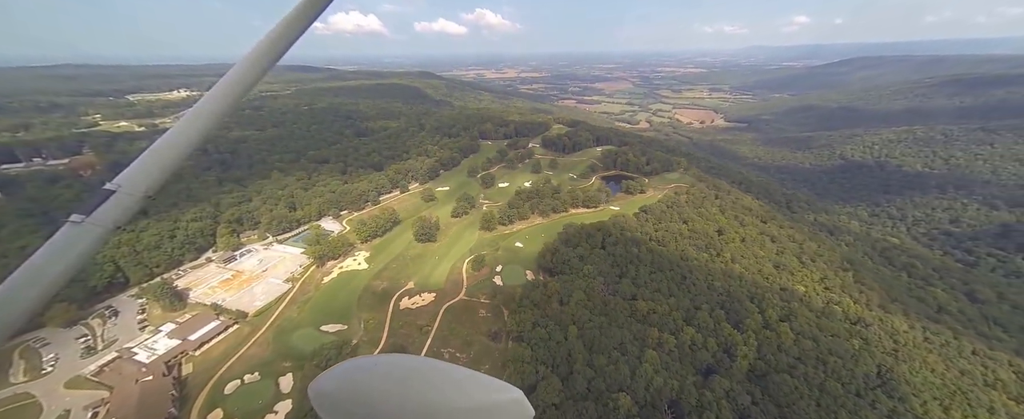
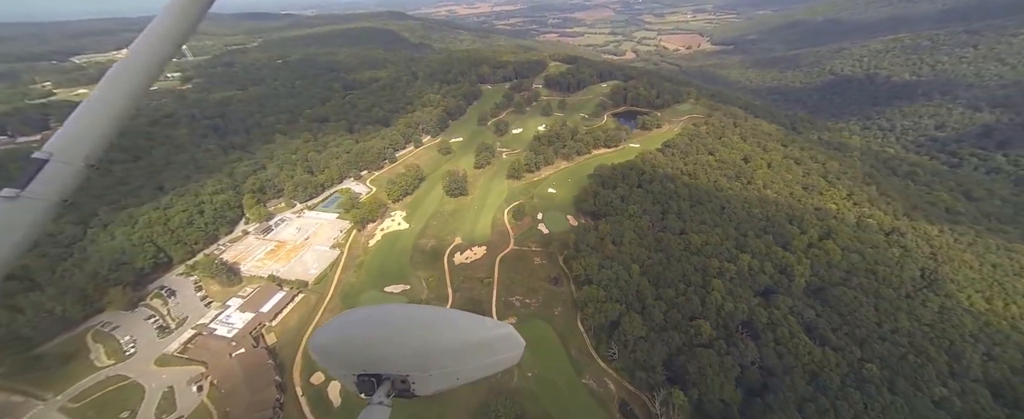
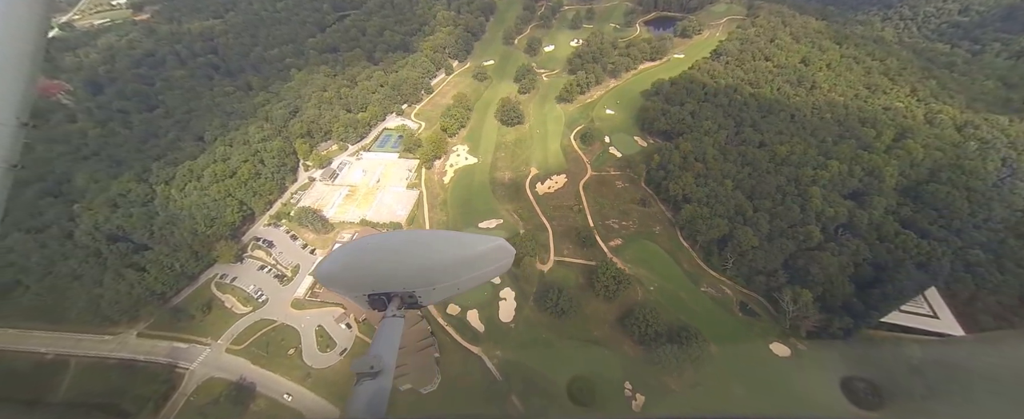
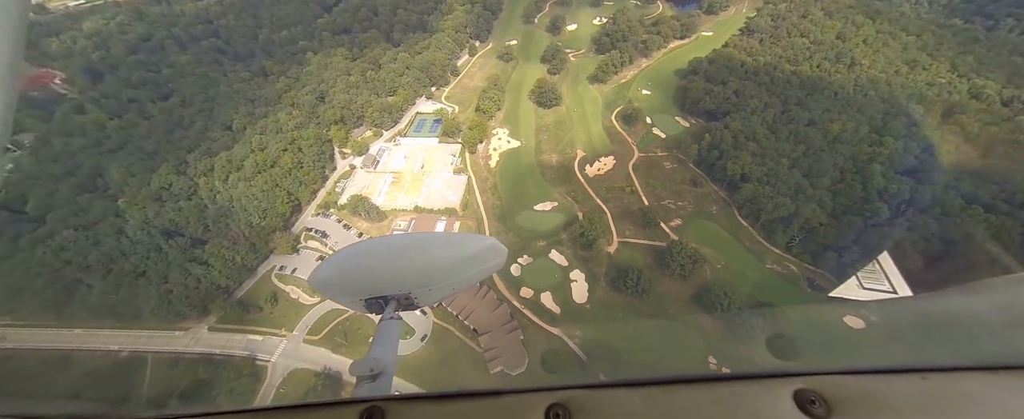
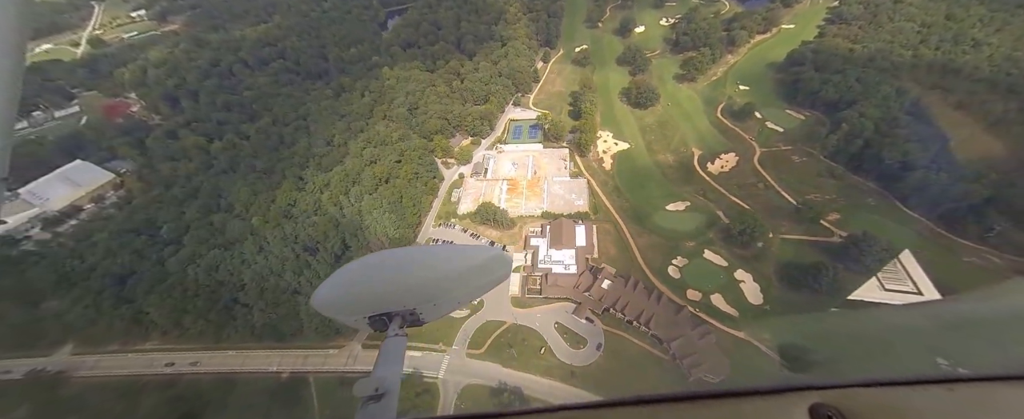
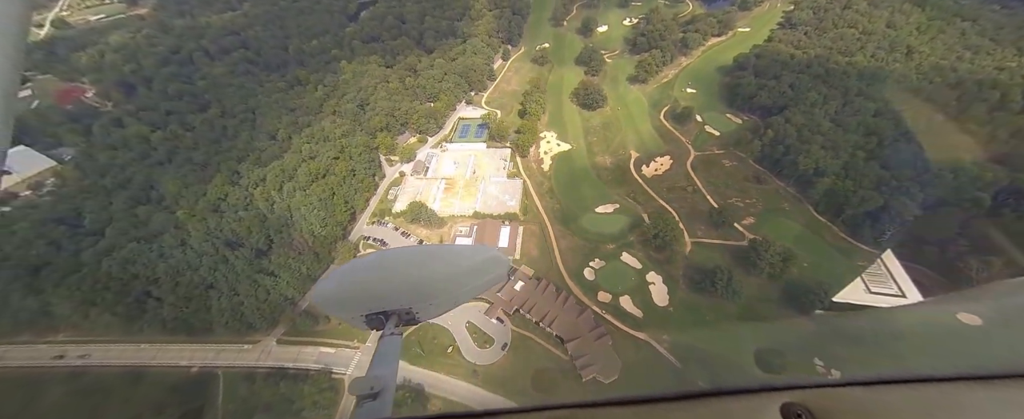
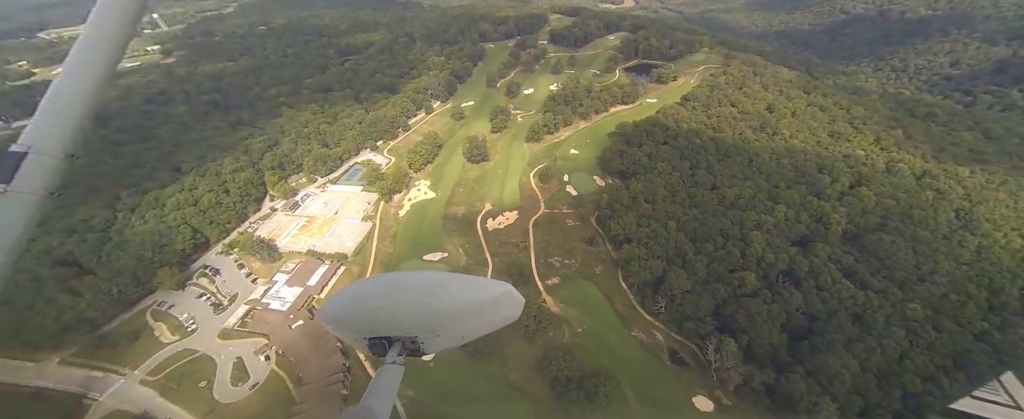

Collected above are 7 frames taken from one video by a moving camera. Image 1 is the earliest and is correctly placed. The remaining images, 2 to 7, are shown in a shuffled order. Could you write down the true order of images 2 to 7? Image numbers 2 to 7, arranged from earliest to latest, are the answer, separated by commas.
2, 7, 3, 4, 6, 5
